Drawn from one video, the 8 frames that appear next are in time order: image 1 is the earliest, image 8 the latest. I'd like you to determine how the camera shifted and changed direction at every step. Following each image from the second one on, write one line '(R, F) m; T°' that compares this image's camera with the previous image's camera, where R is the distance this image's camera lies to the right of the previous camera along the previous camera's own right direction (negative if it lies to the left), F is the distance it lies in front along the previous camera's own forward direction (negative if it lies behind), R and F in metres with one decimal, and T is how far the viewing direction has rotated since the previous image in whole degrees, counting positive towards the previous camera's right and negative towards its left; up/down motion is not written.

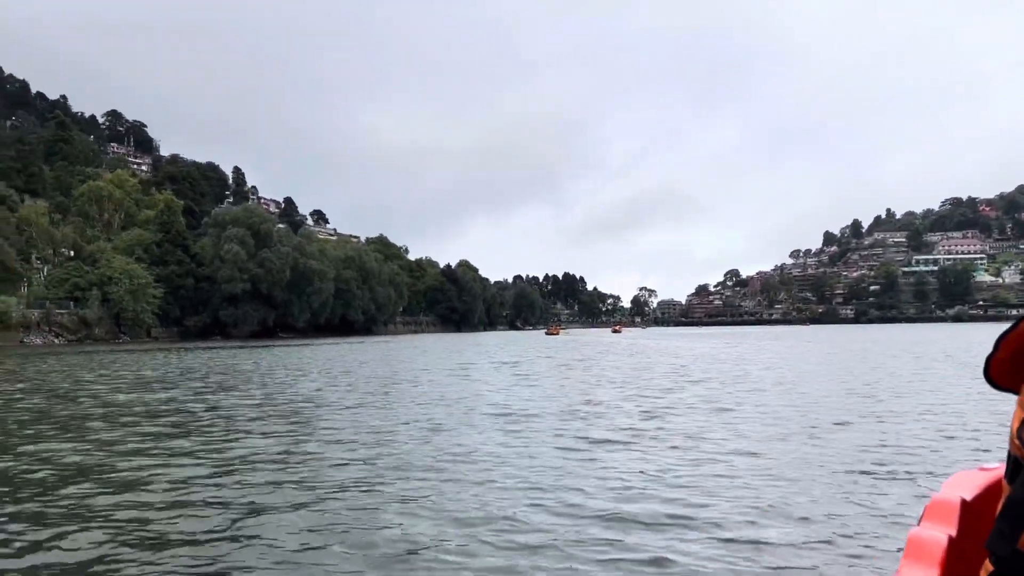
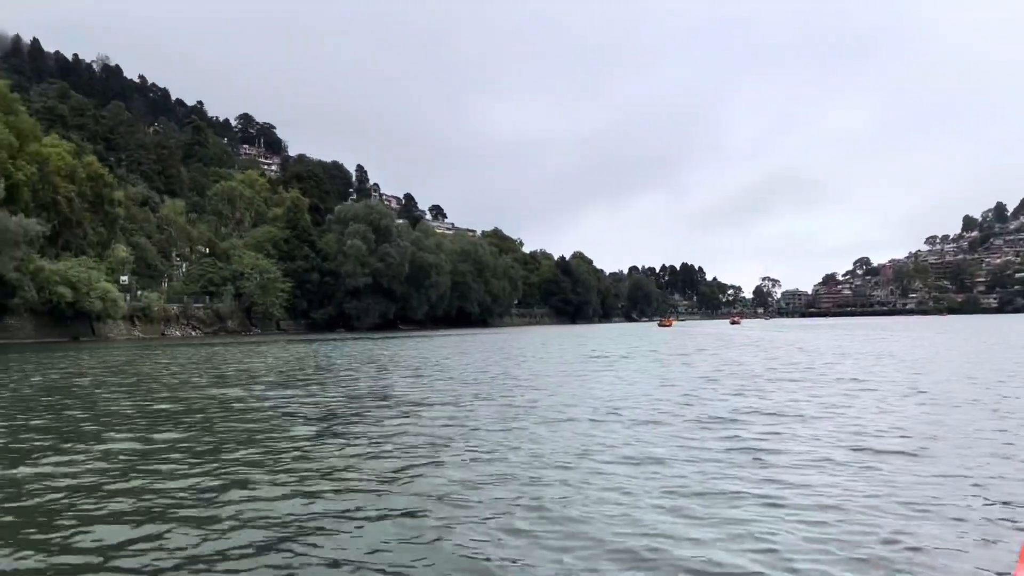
(+0.6, +0.8) m; -8°
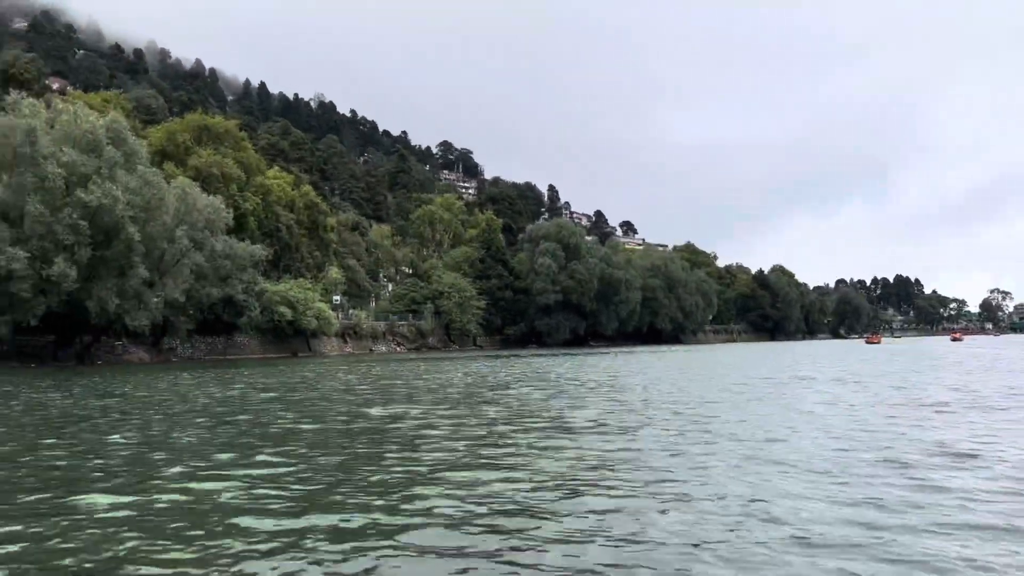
(+0.6, +0.6) m; -13°
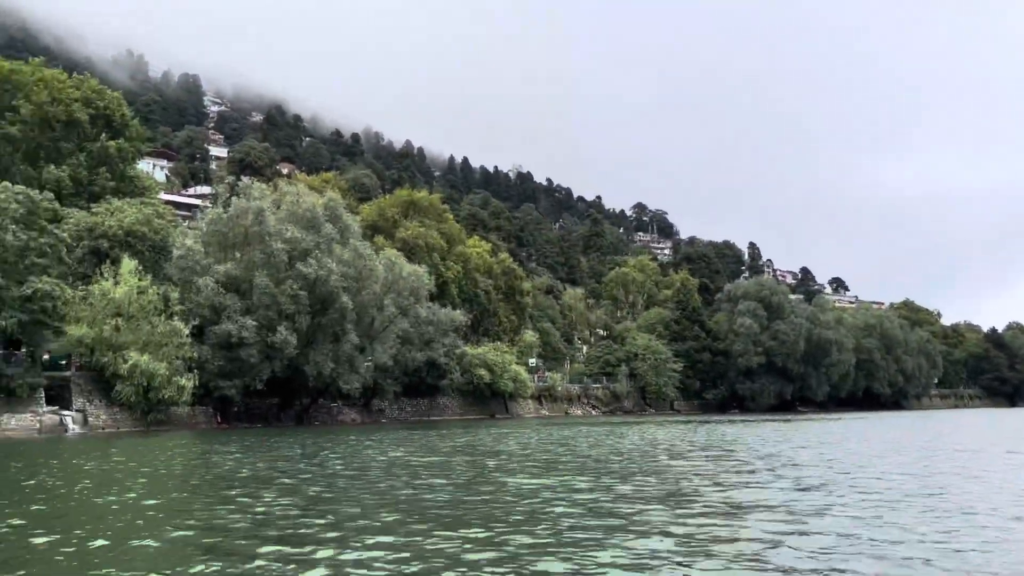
(+0.3, +0.8) m; -13°
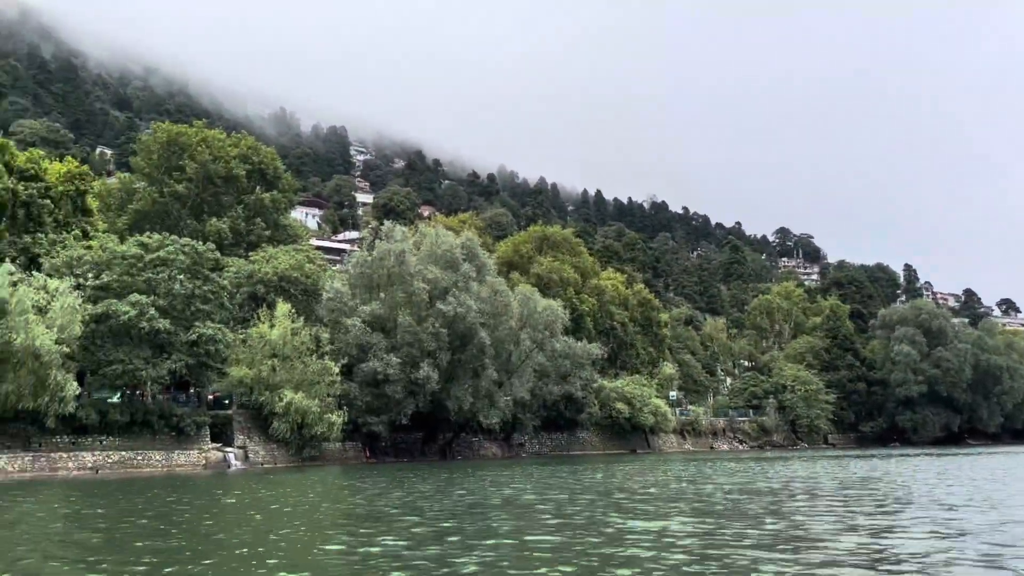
(+0.4, +0.2) m; -9°
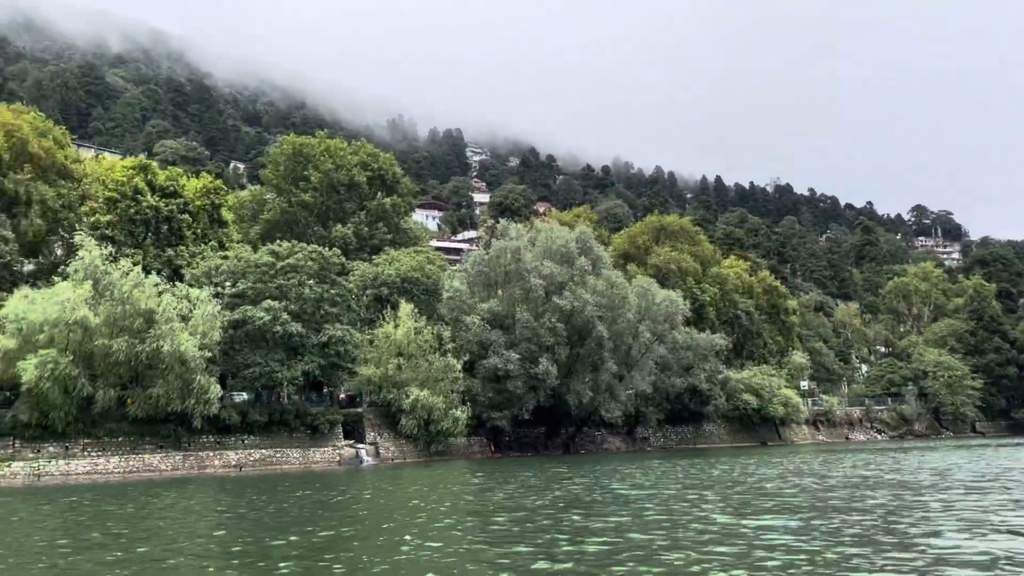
(+0.3, +0.1) m; -8°
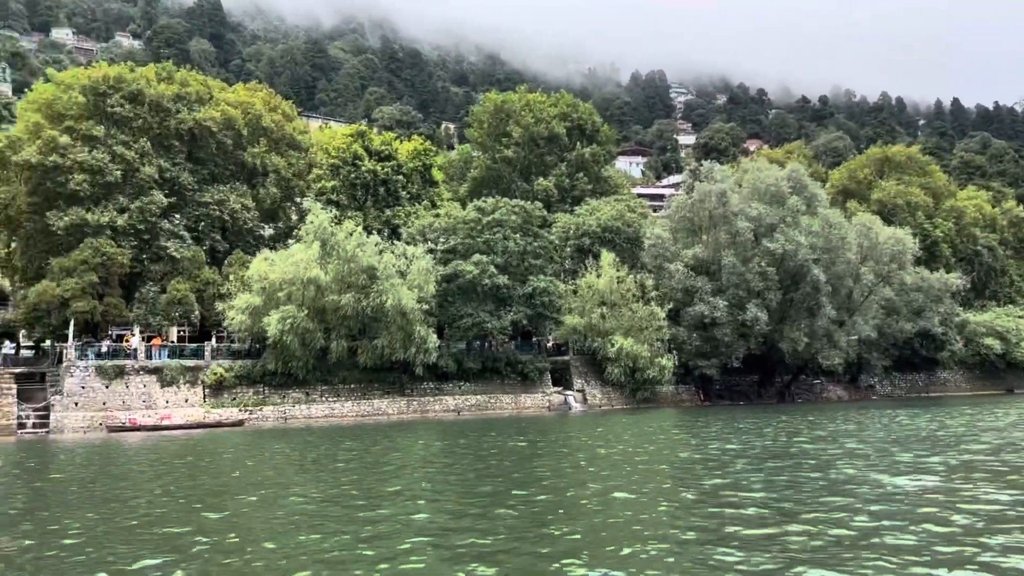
(+0.5, 0.0) m; -14°
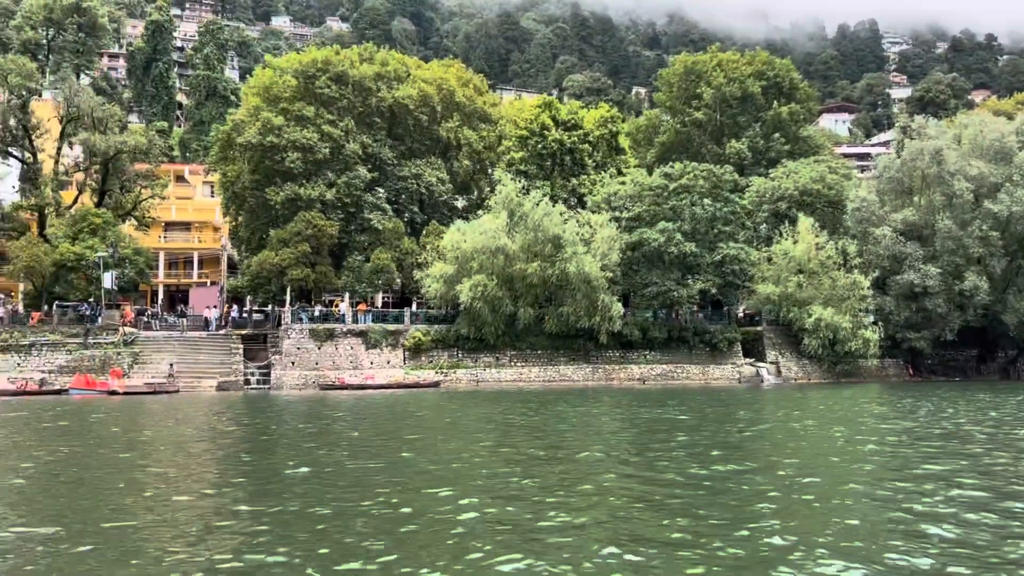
(+0.3, -0.1) m; -13°
